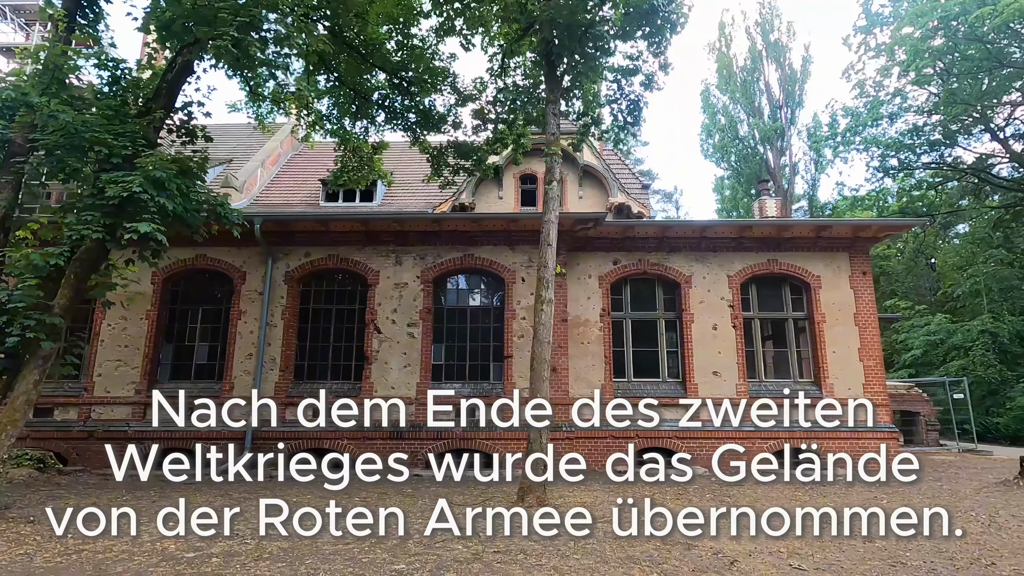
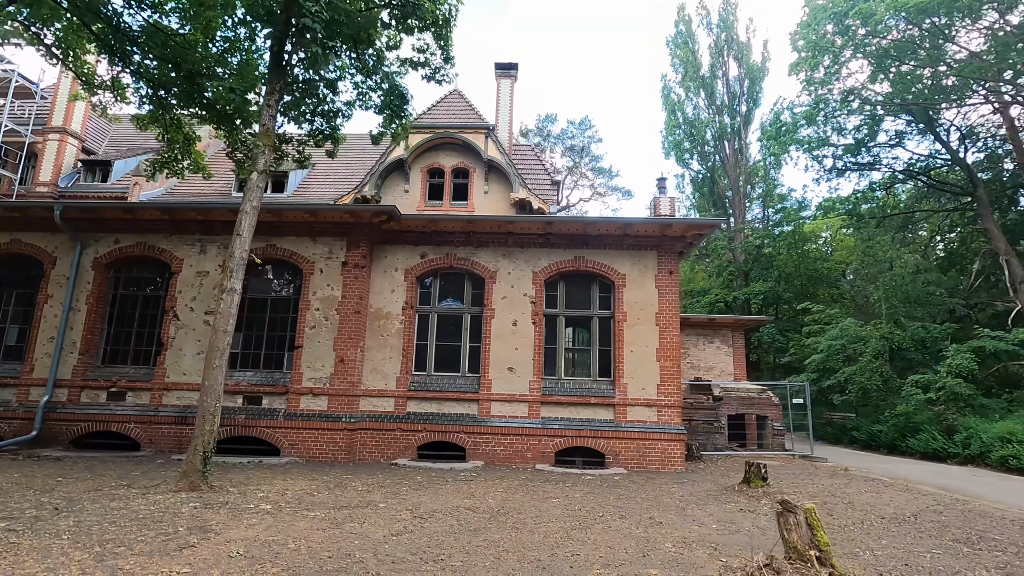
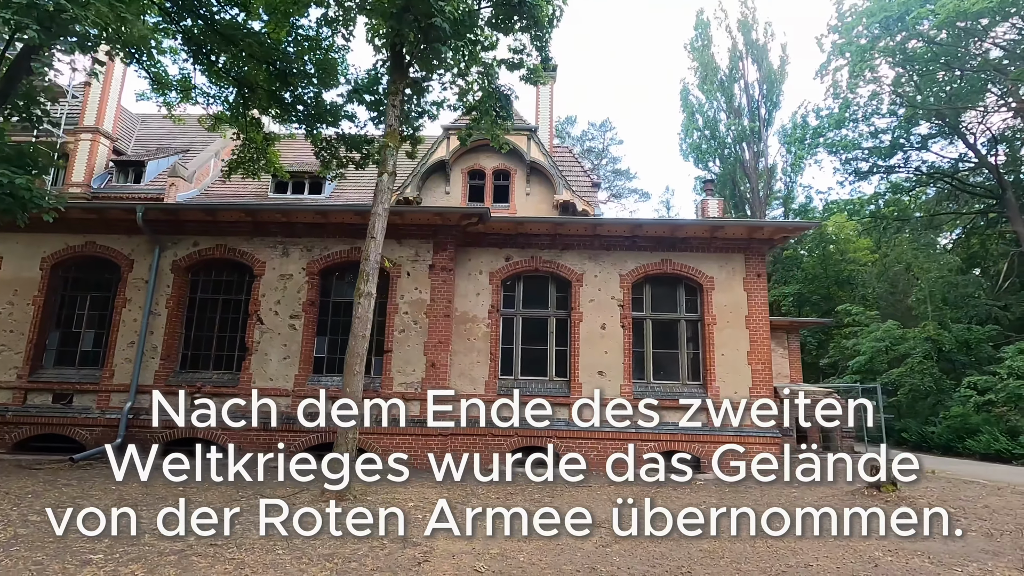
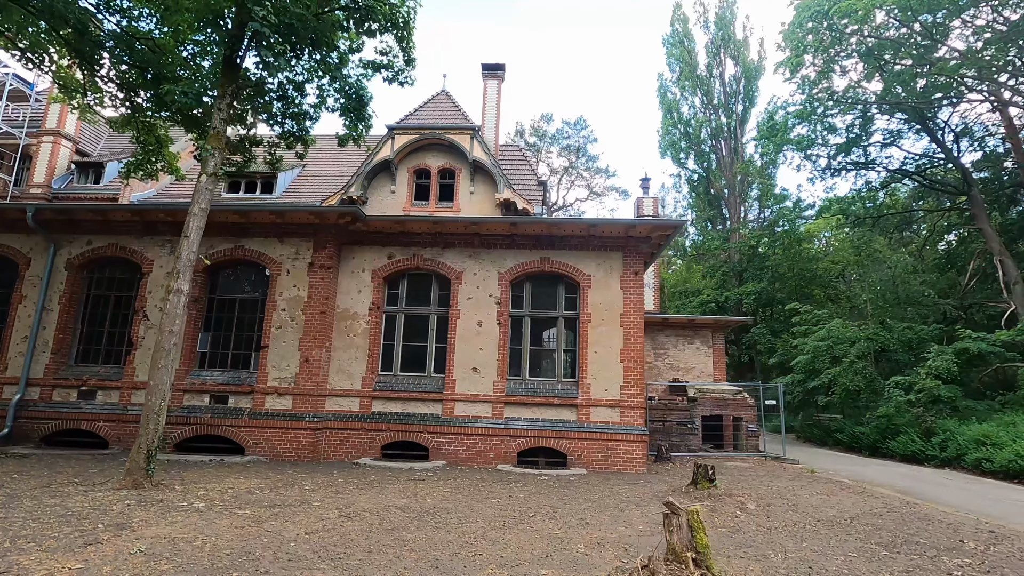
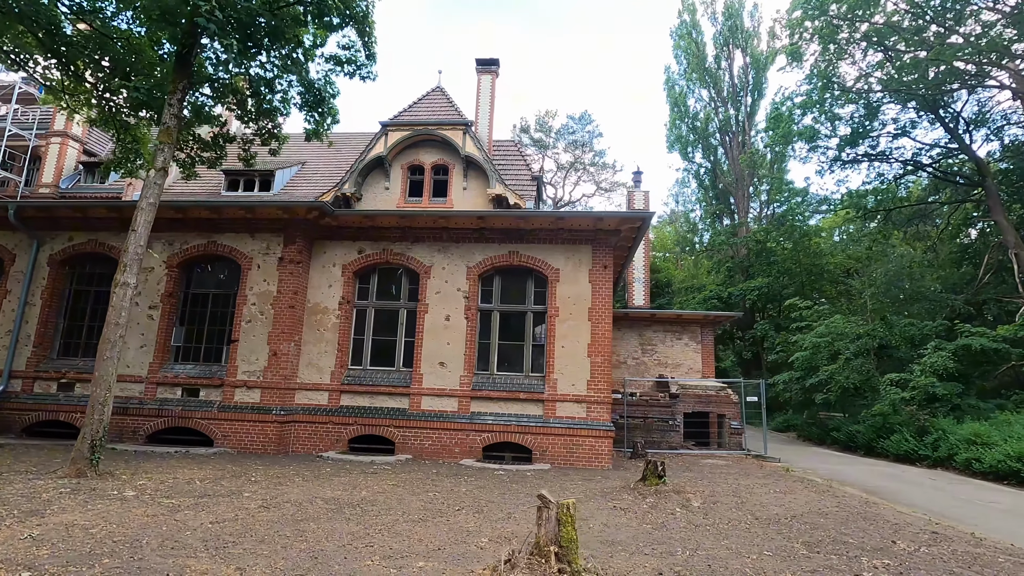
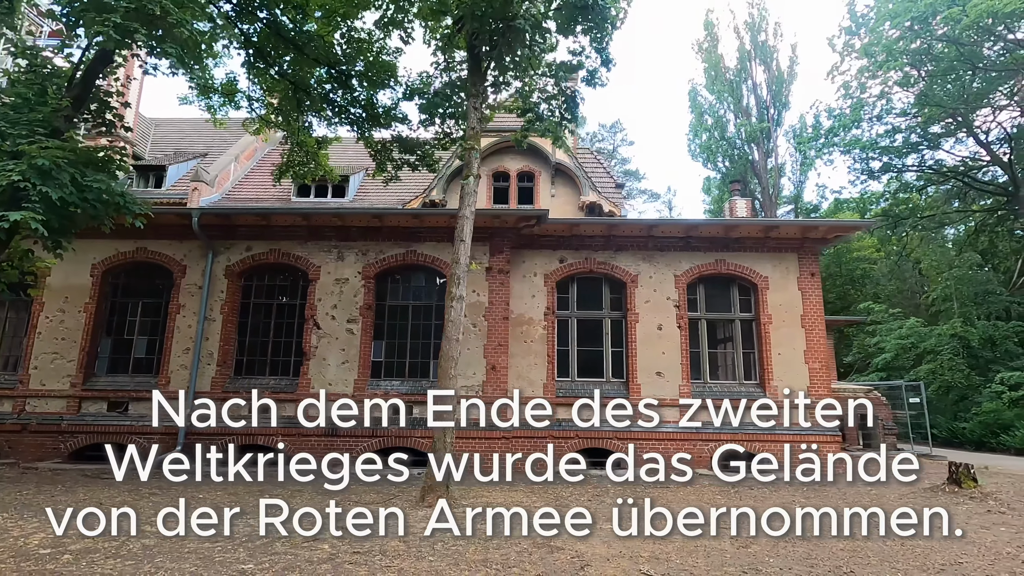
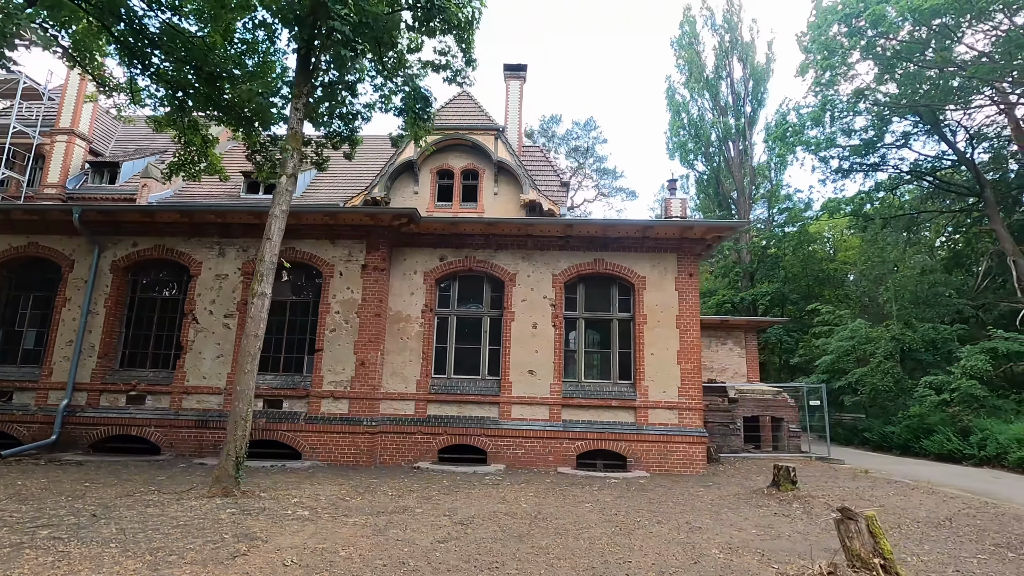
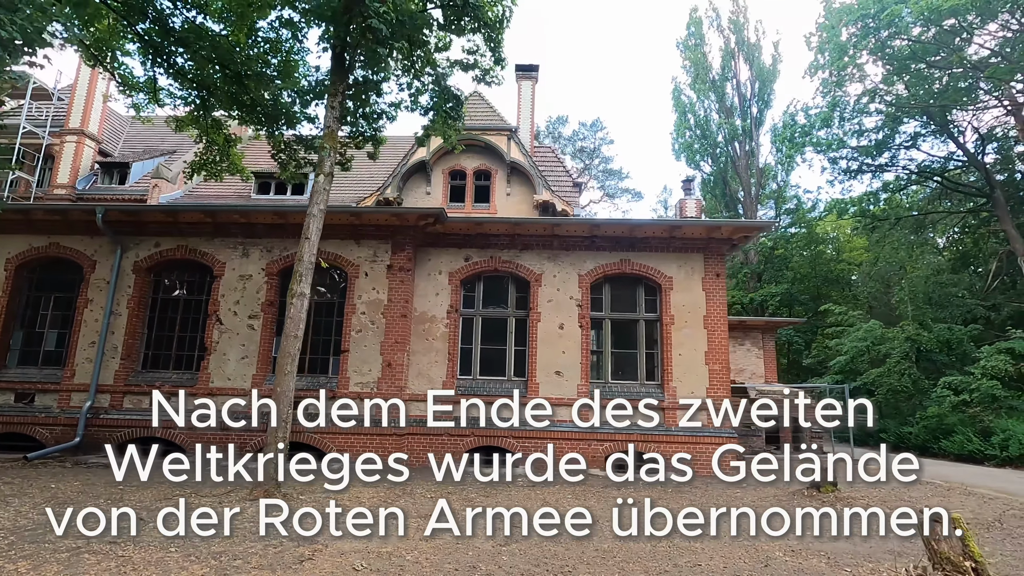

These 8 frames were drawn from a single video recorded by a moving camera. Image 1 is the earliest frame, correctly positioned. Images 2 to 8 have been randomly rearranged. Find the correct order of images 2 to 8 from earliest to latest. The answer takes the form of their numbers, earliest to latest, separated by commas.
6, 3, 8, 7, 2, 4, 5
